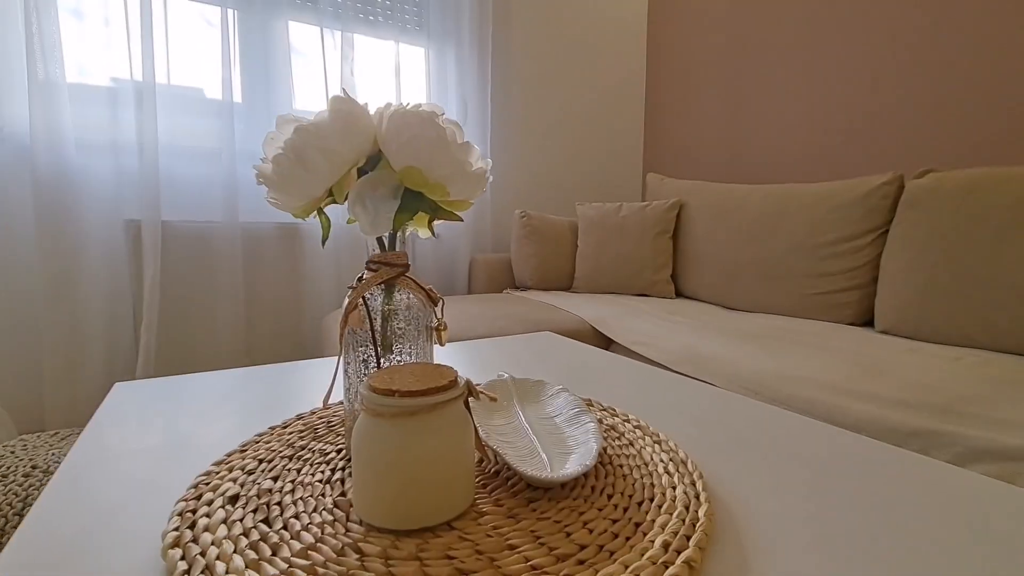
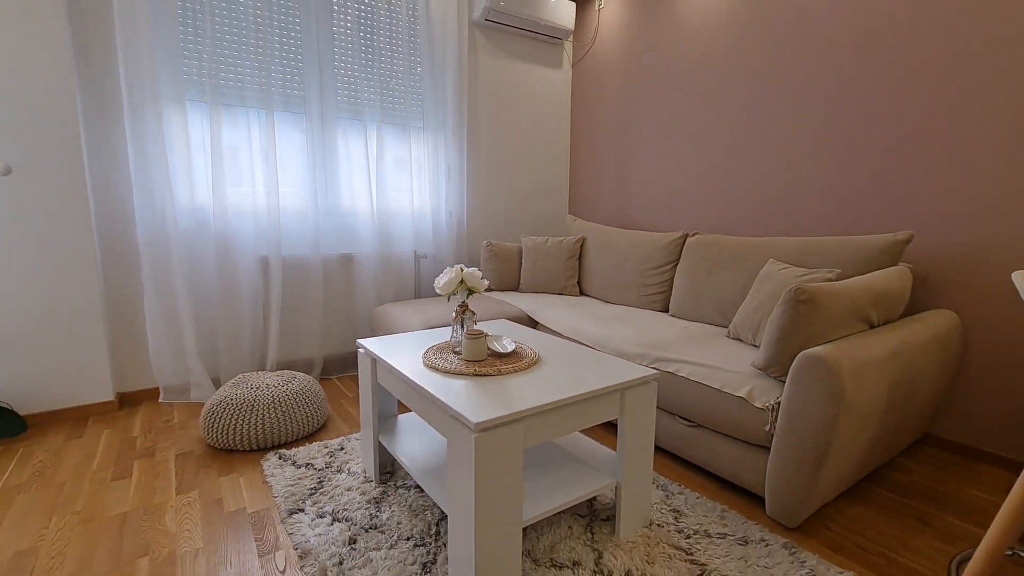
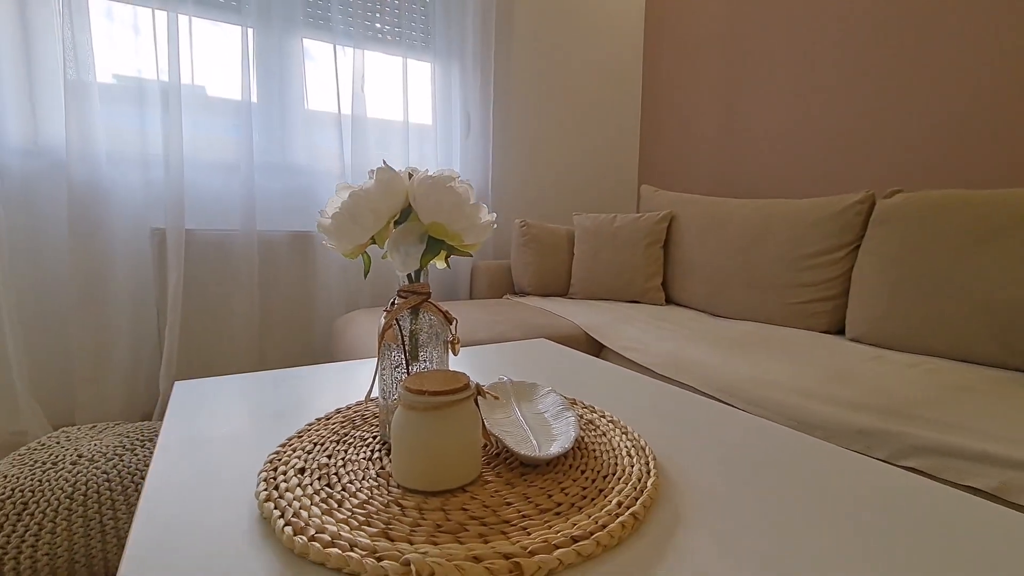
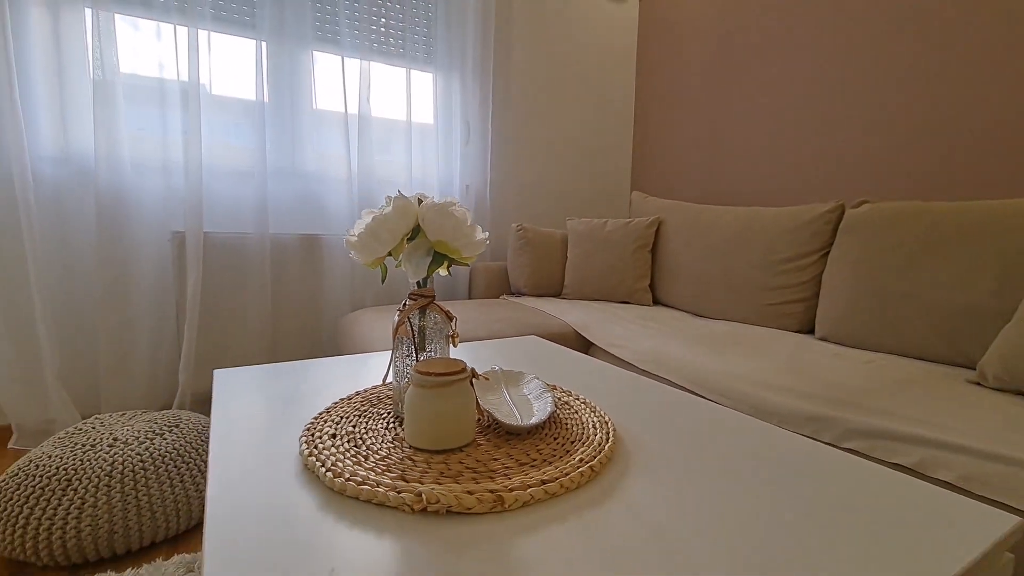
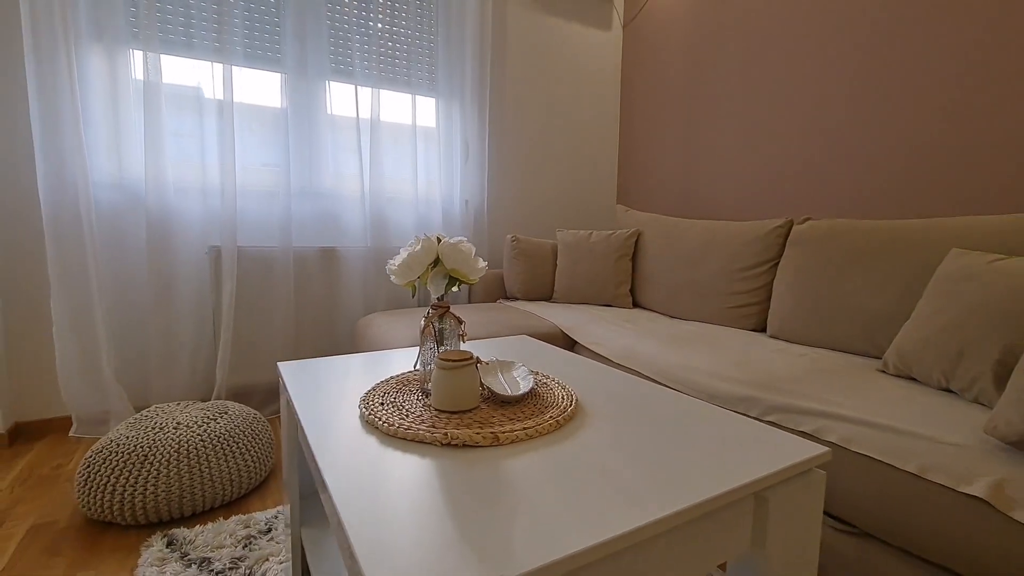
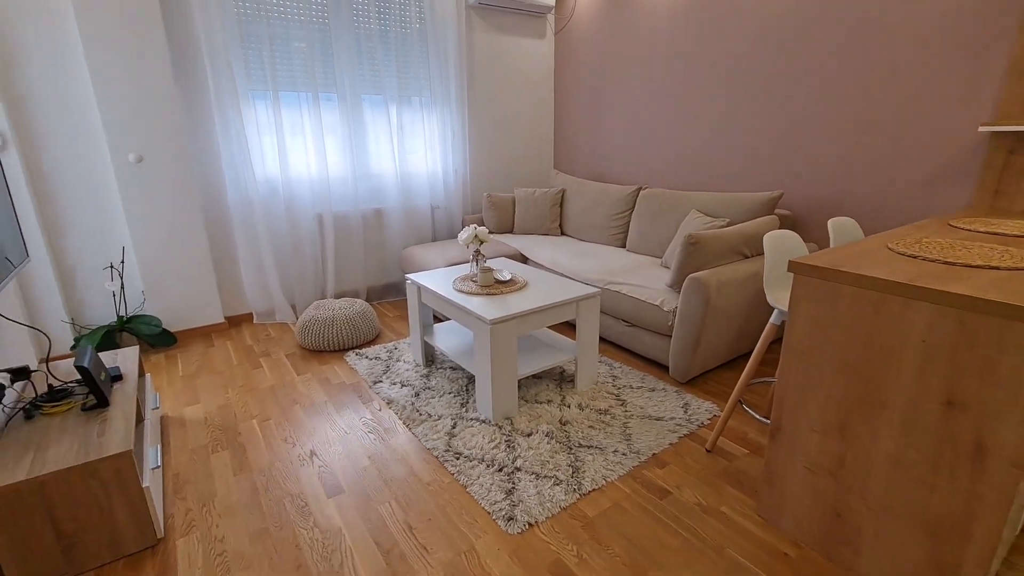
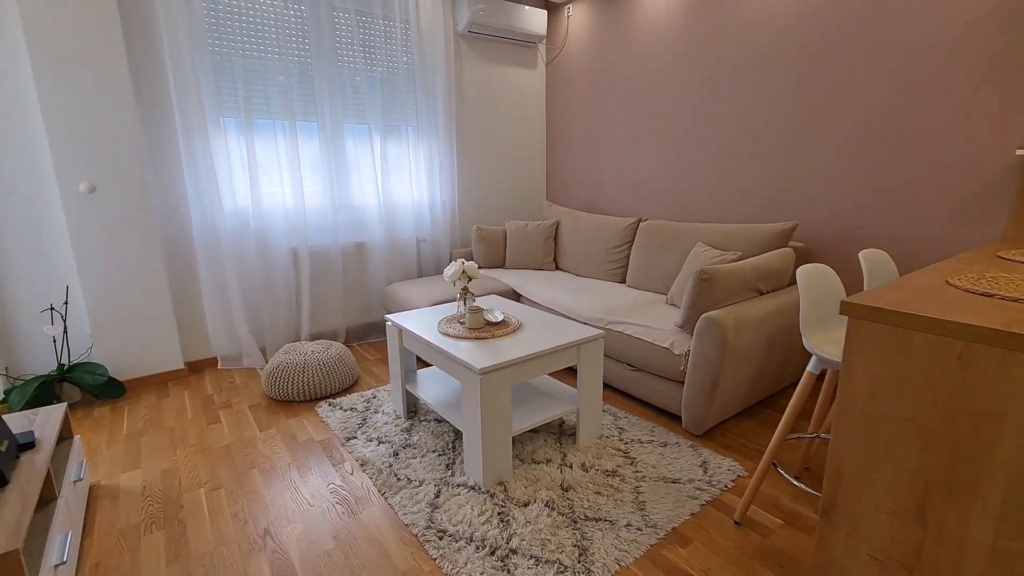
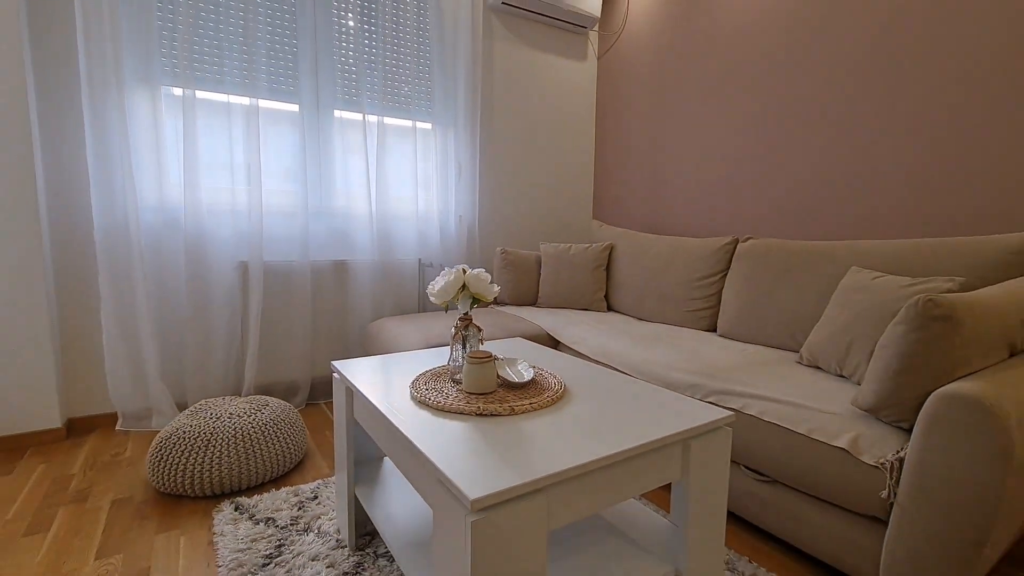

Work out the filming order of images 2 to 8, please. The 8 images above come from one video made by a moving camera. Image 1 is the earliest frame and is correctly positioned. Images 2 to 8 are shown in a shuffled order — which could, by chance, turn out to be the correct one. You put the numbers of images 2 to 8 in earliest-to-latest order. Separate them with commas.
3, 4, 5, 8, 2, 7, 6
